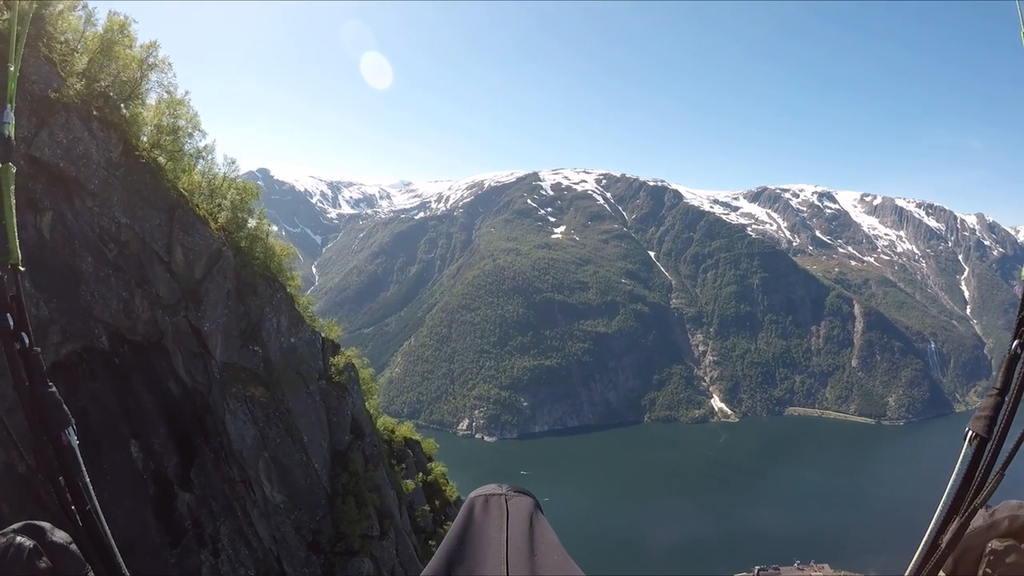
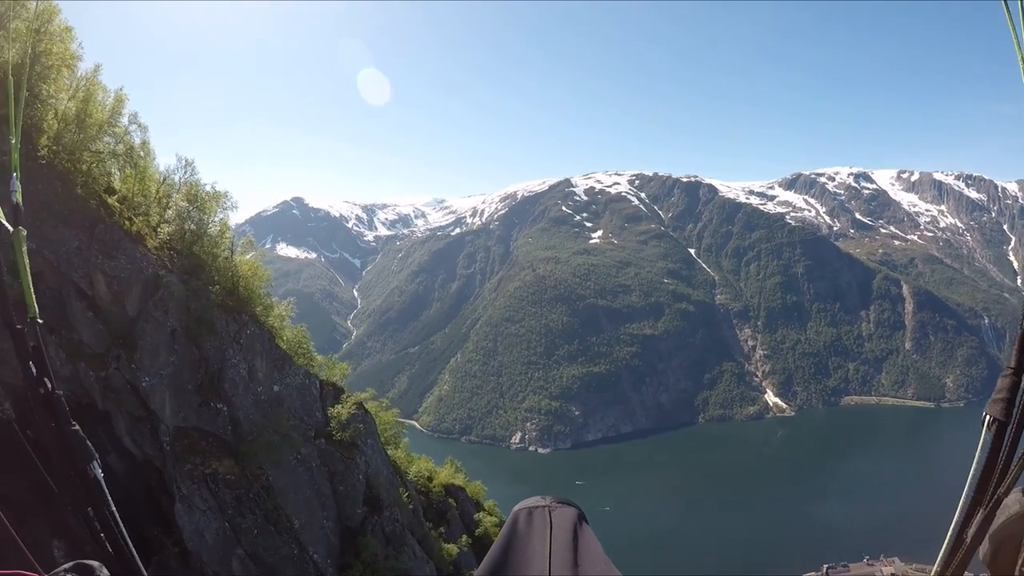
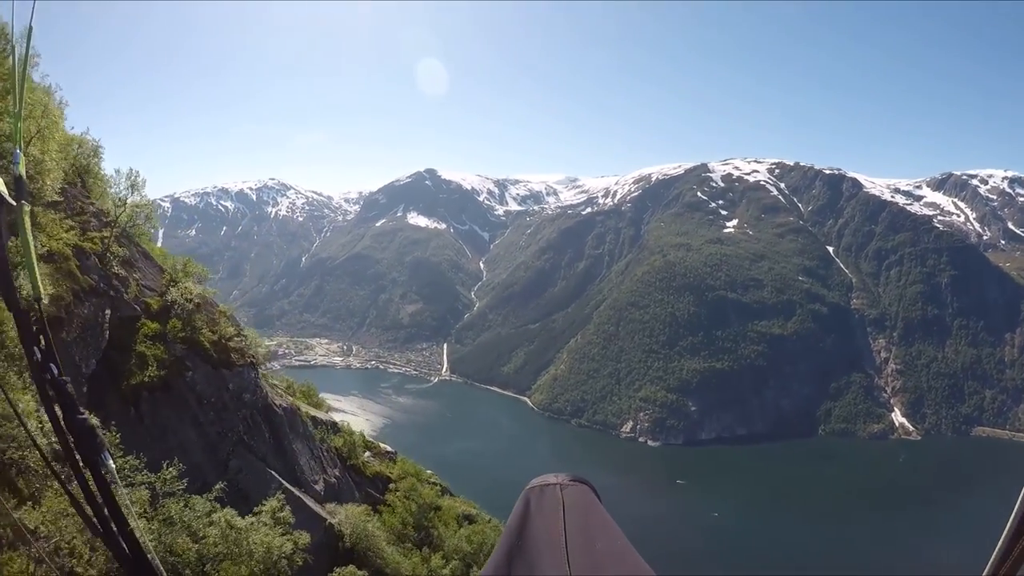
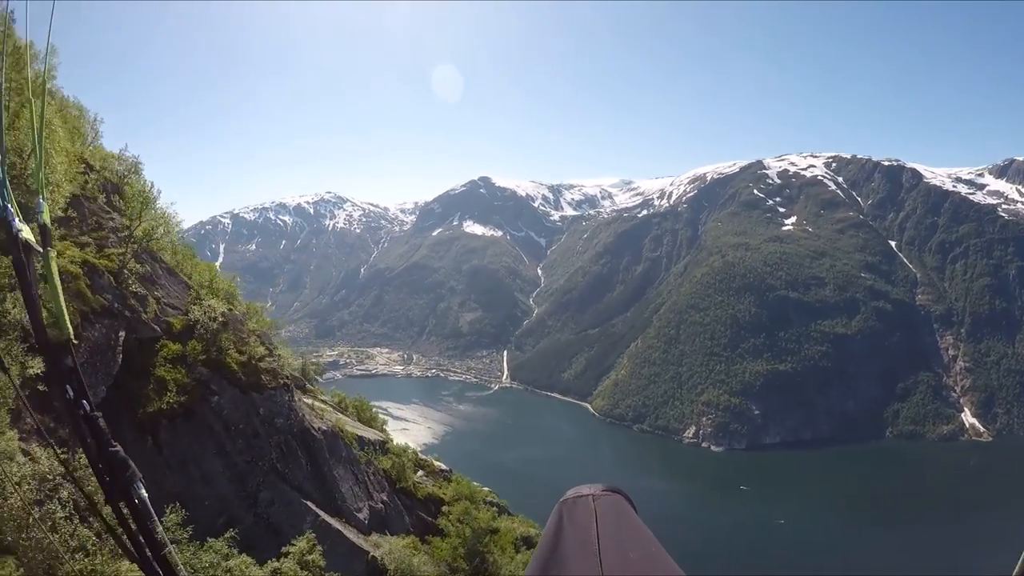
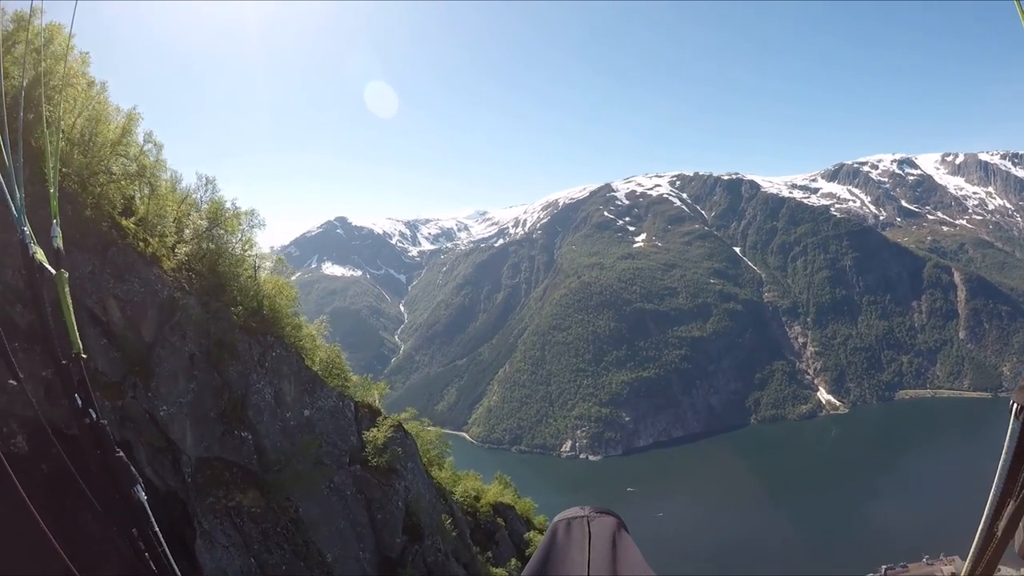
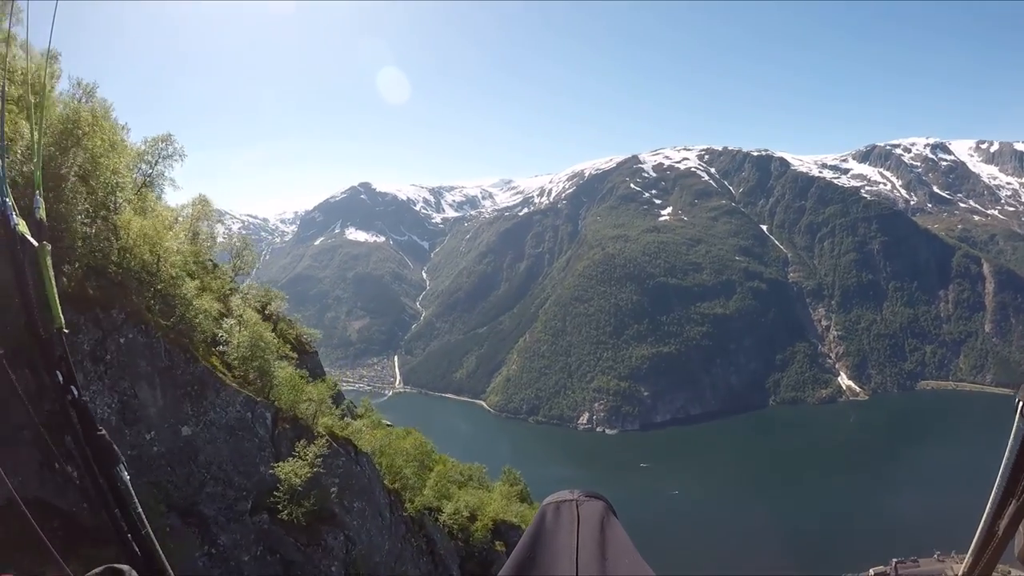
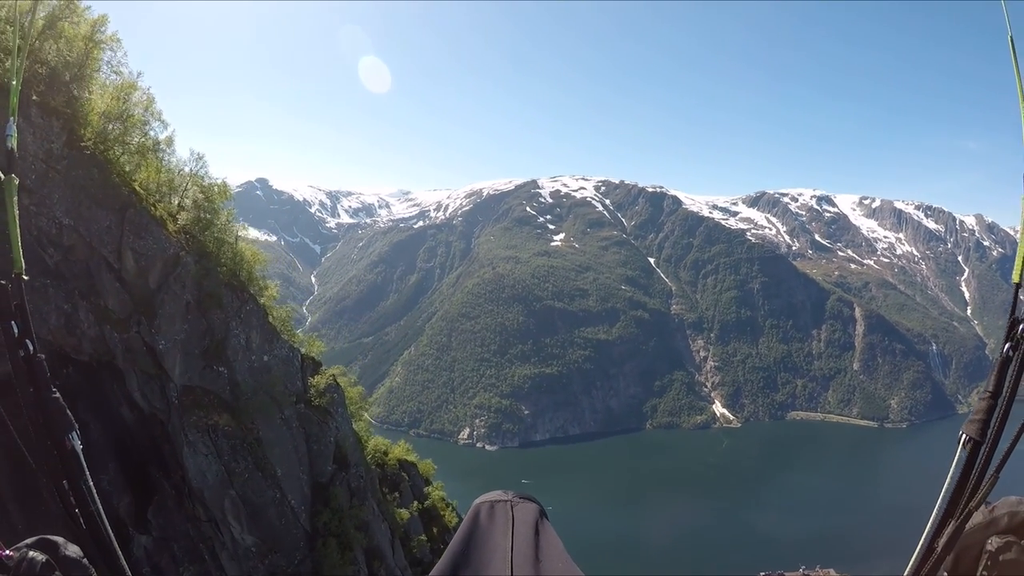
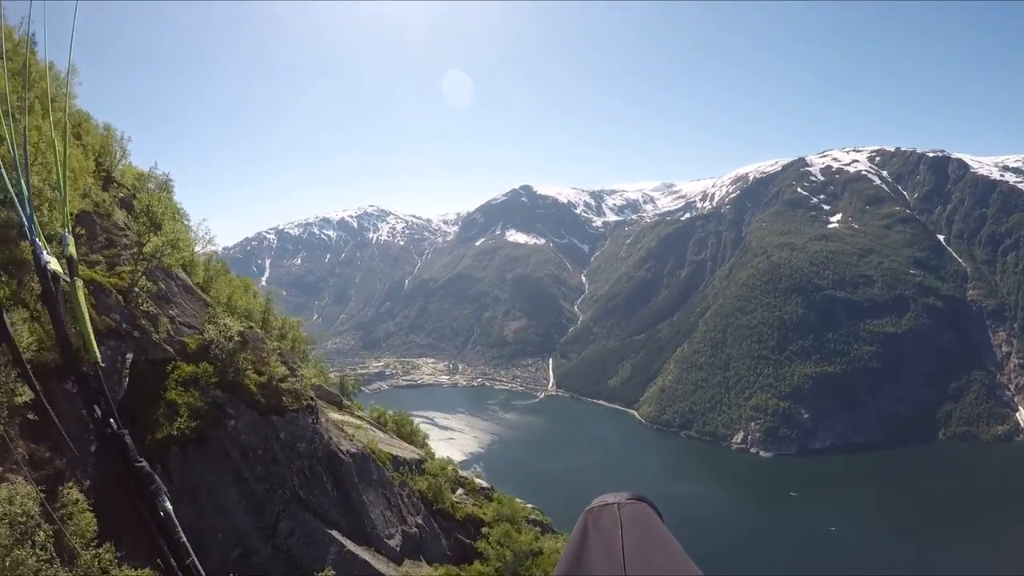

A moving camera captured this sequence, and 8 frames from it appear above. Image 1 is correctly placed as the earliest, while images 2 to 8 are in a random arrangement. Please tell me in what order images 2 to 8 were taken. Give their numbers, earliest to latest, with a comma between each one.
7, 2, 5, 6, 3, 4, 8
